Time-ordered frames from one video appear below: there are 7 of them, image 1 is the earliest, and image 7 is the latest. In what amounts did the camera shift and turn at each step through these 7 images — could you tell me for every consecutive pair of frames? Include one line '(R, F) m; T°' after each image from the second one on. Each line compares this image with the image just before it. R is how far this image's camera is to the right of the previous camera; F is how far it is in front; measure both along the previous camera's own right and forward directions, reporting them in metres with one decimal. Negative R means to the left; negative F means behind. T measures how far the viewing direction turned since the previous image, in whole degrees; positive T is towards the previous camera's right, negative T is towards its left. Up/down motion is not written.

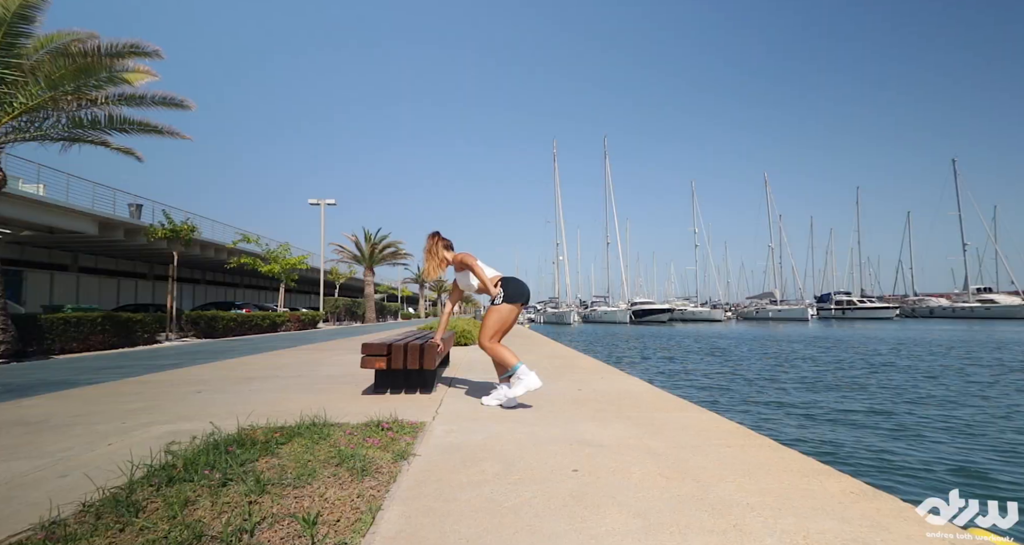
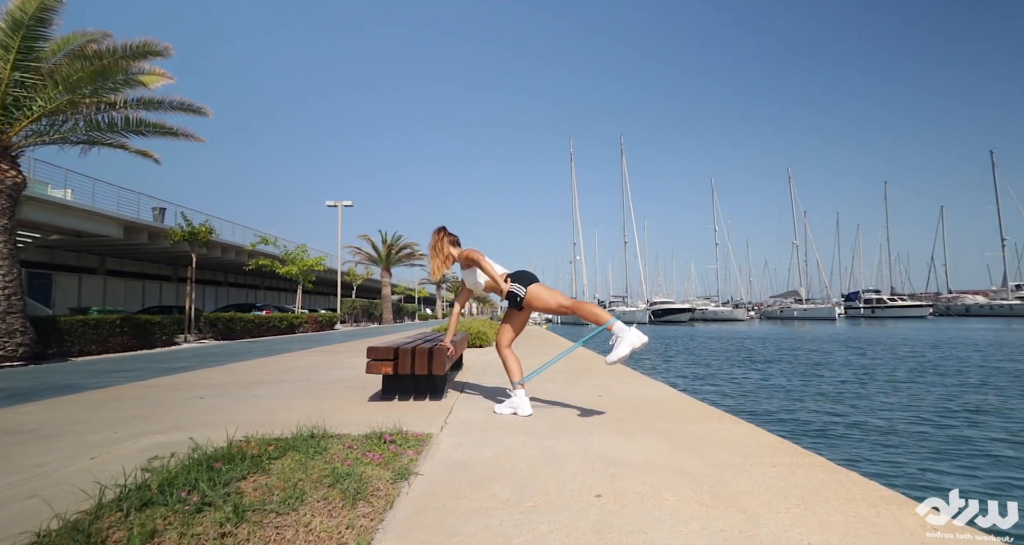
(0.0, +0.4) m; -2°
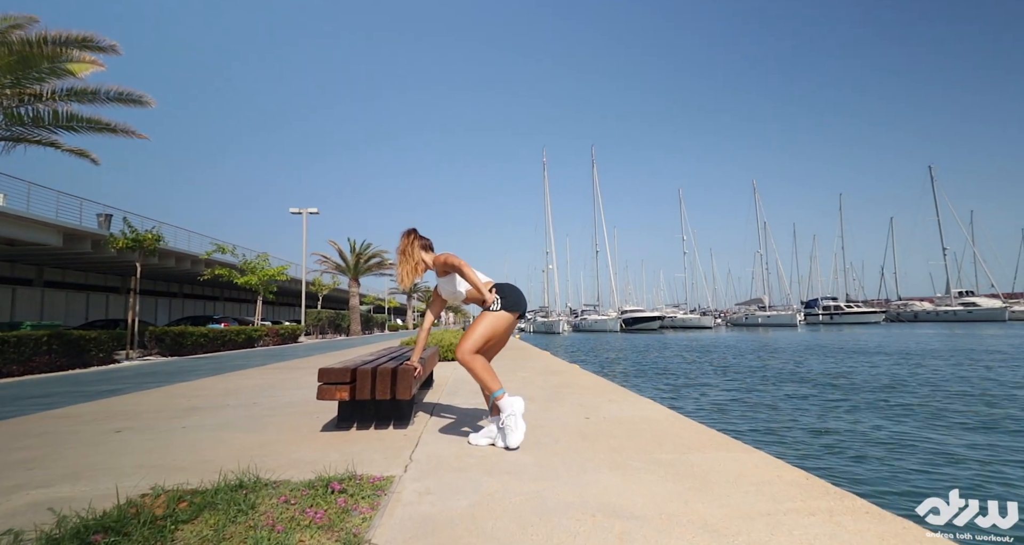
(0.0, +0.6) m; +4°
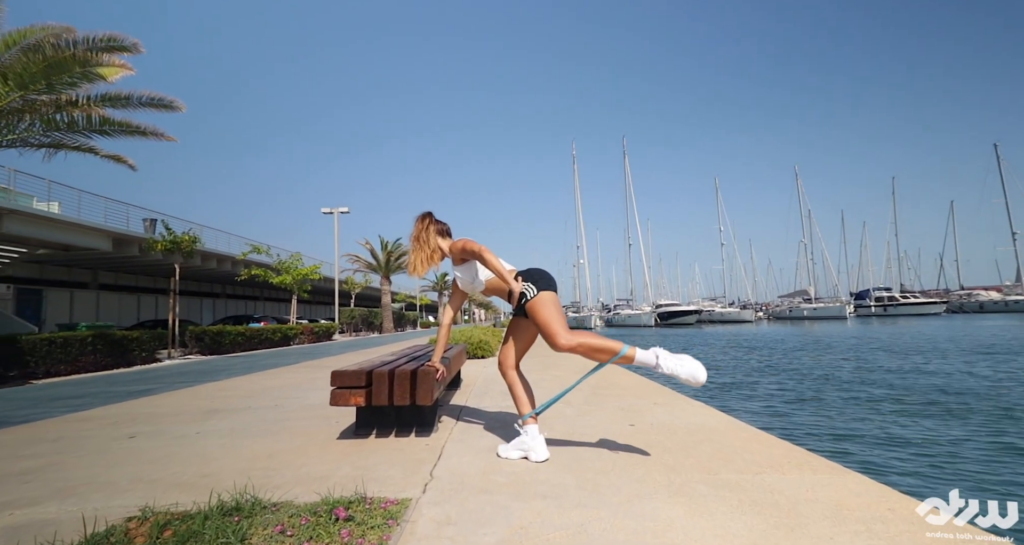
(0.0, +0.5) m; -4°
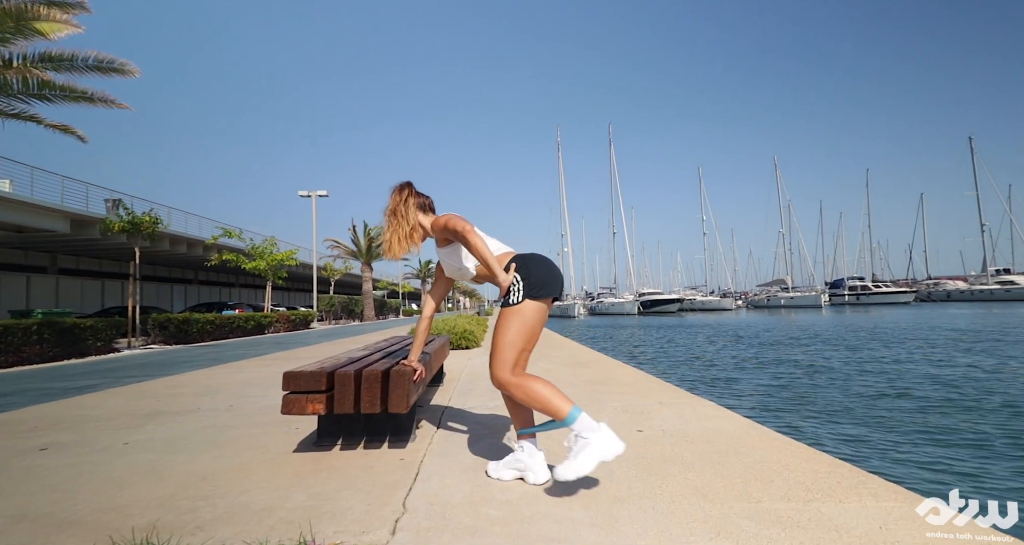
(-0.1, +0.7) m; +2°
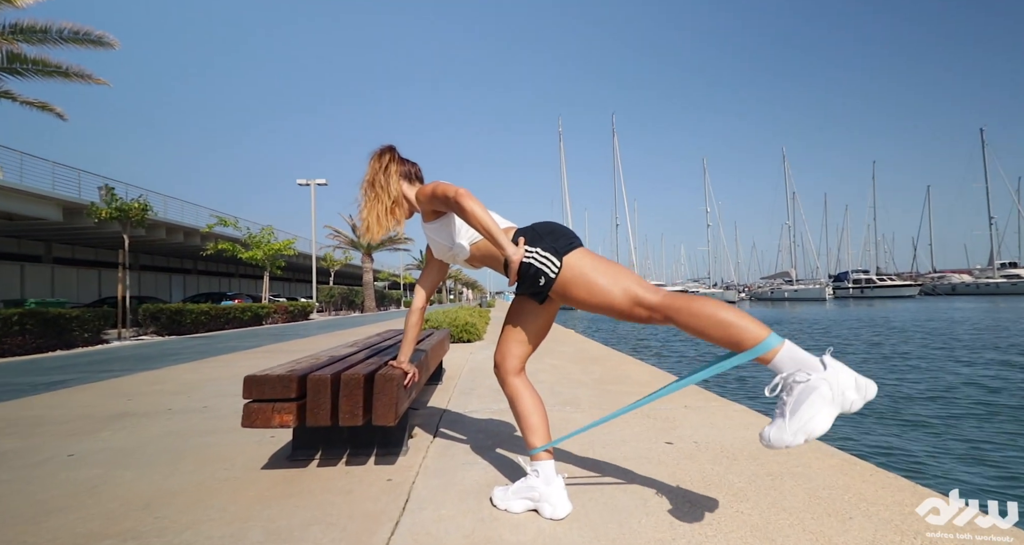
(0.0, +0.6) m; 0°
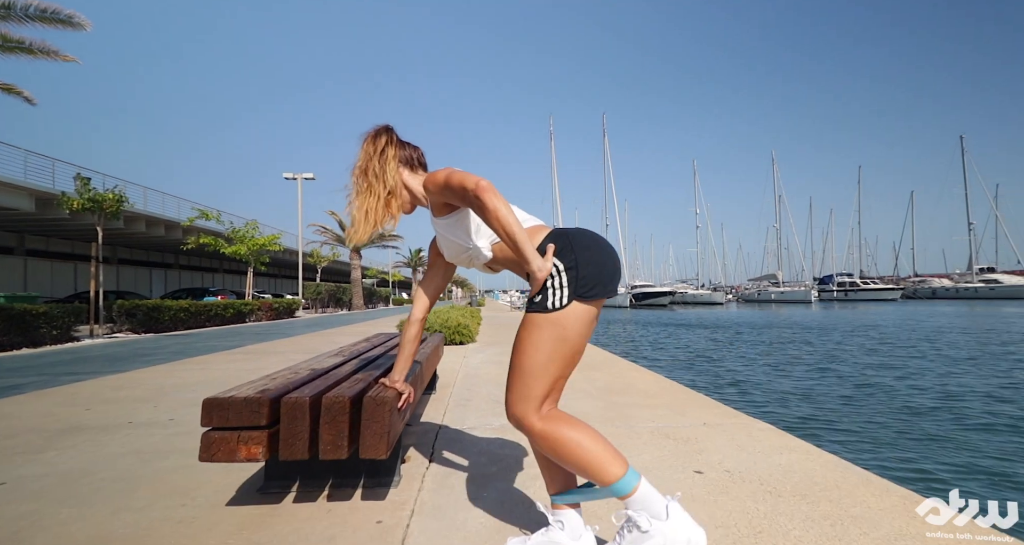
(-0.1, +0.4) m; +1°
